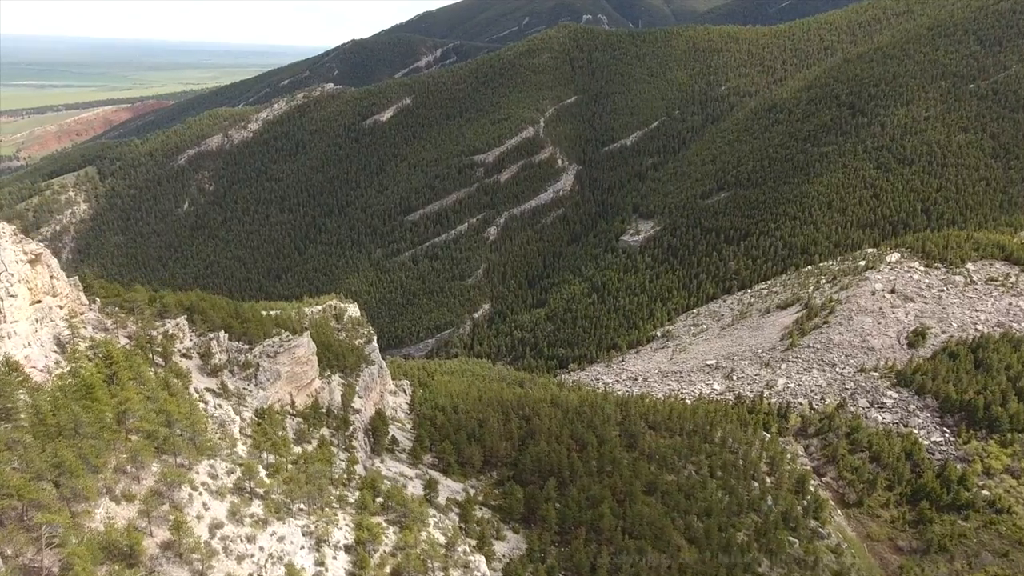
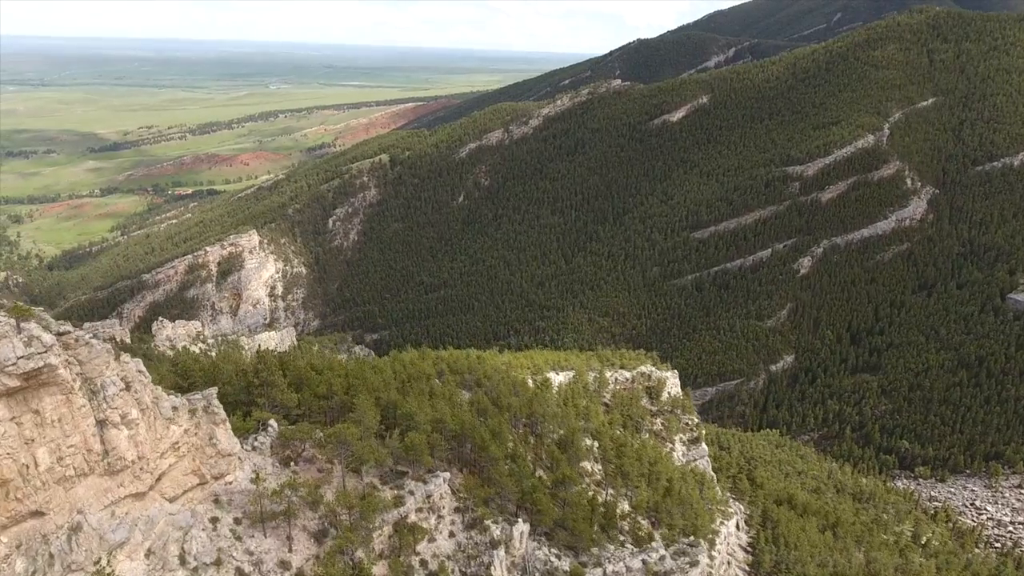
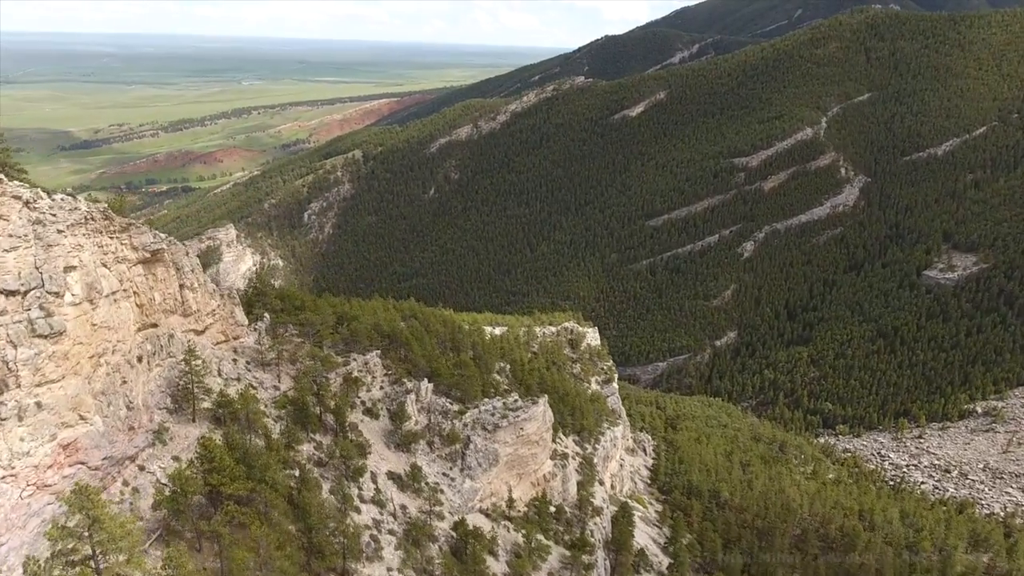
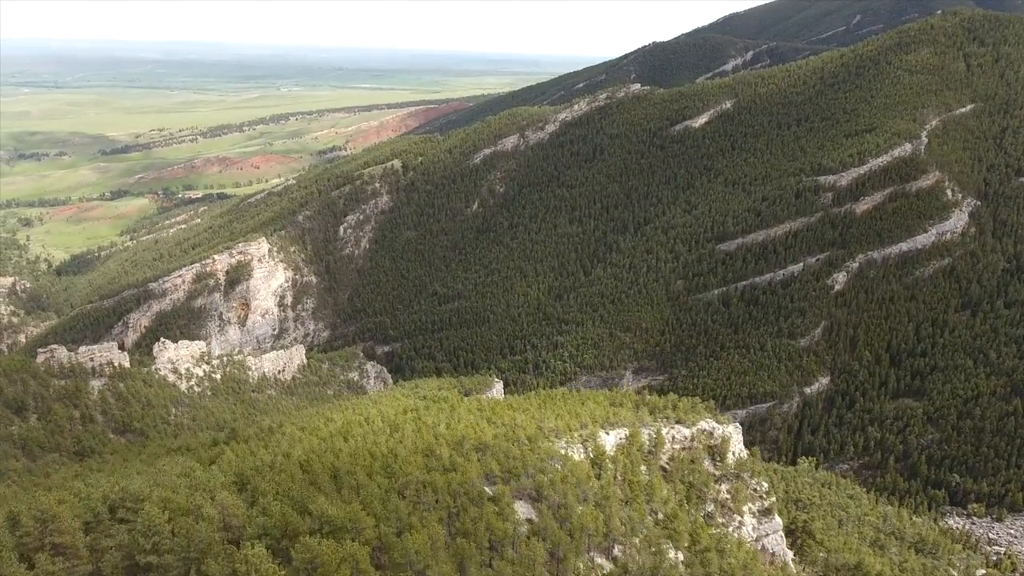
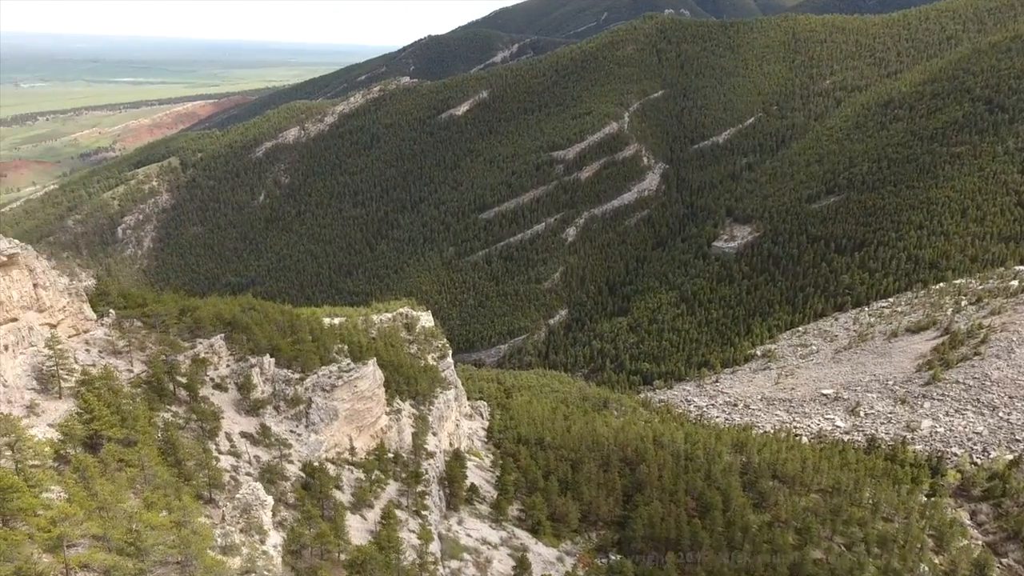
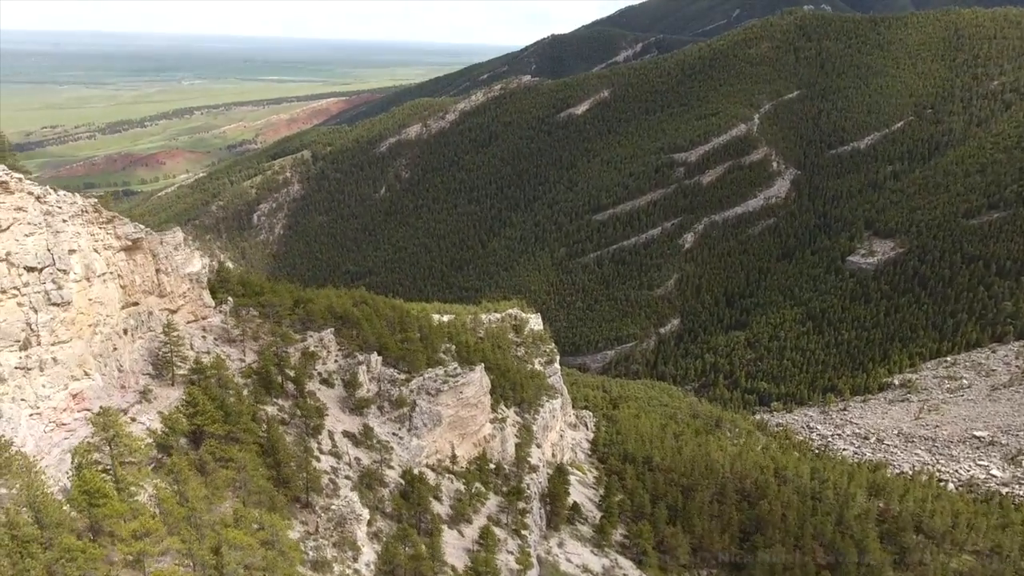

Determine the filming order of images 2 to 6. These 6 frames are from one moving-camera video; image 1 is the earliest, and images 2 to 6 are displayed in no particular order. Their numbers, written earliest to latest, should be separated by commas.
5, 6, 3, 2, 4
